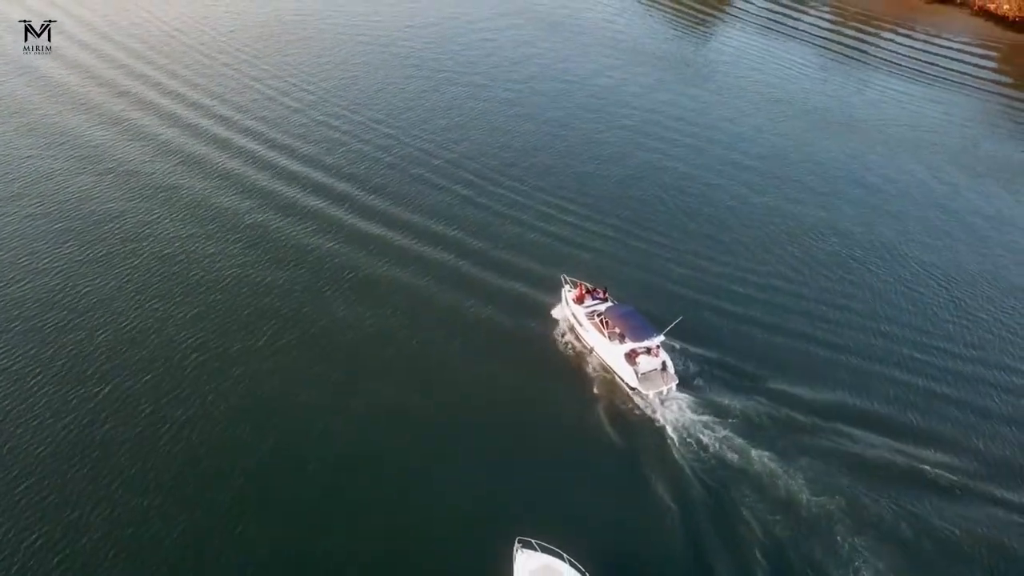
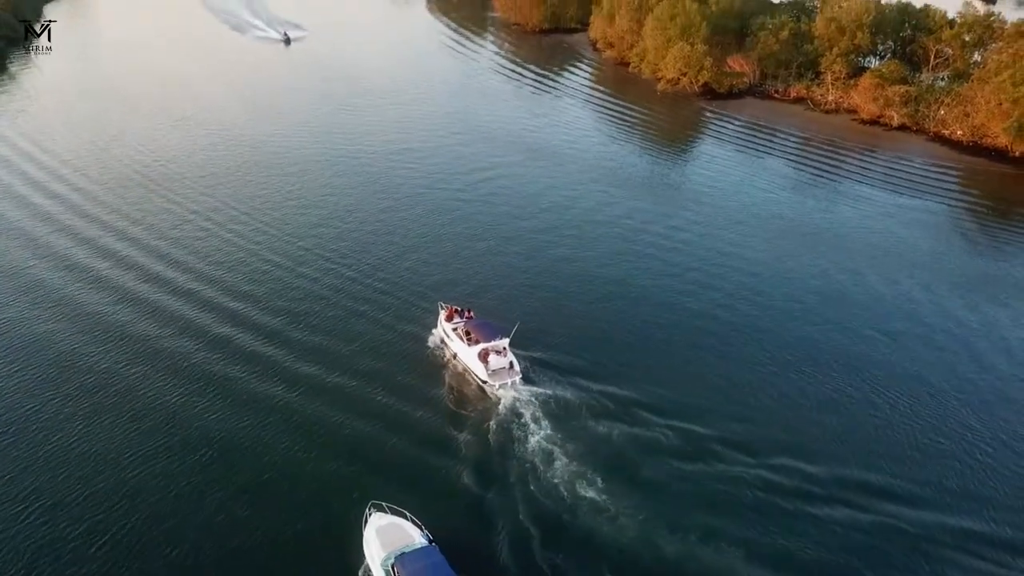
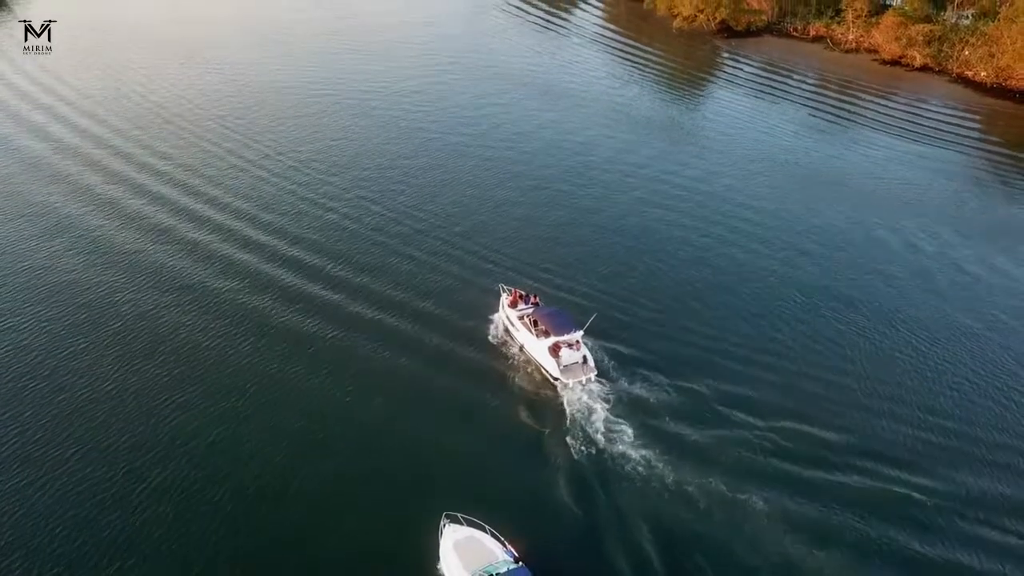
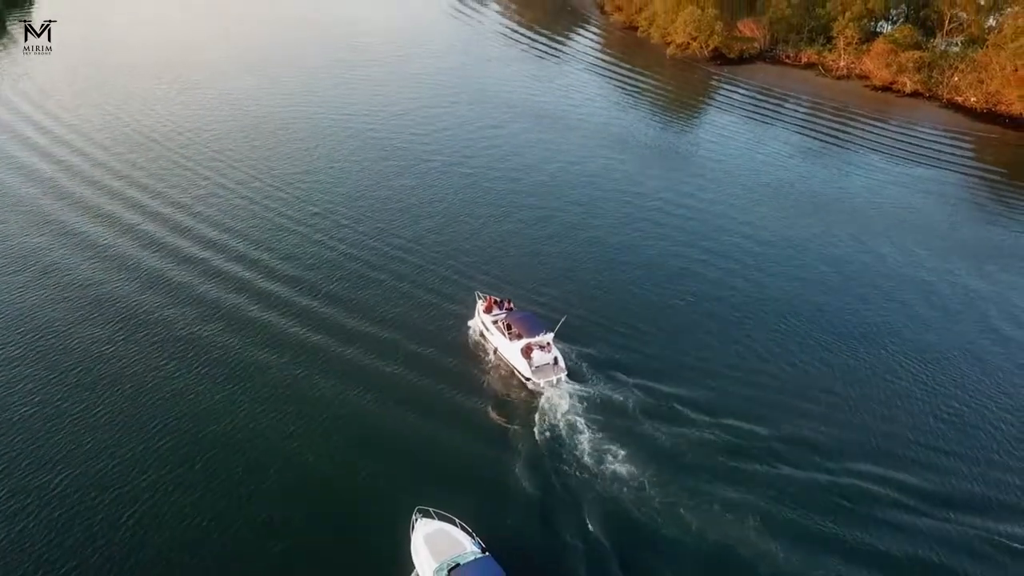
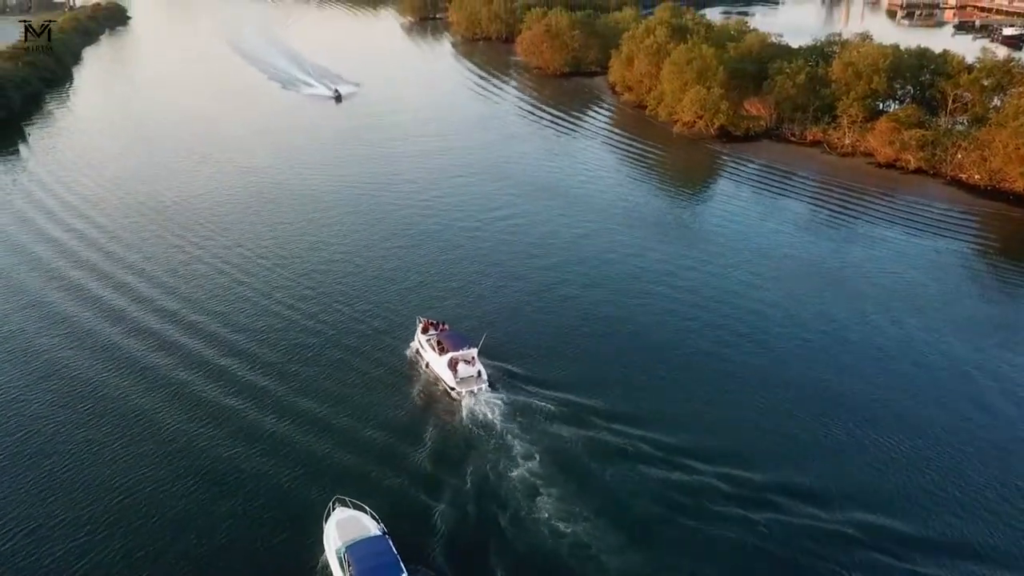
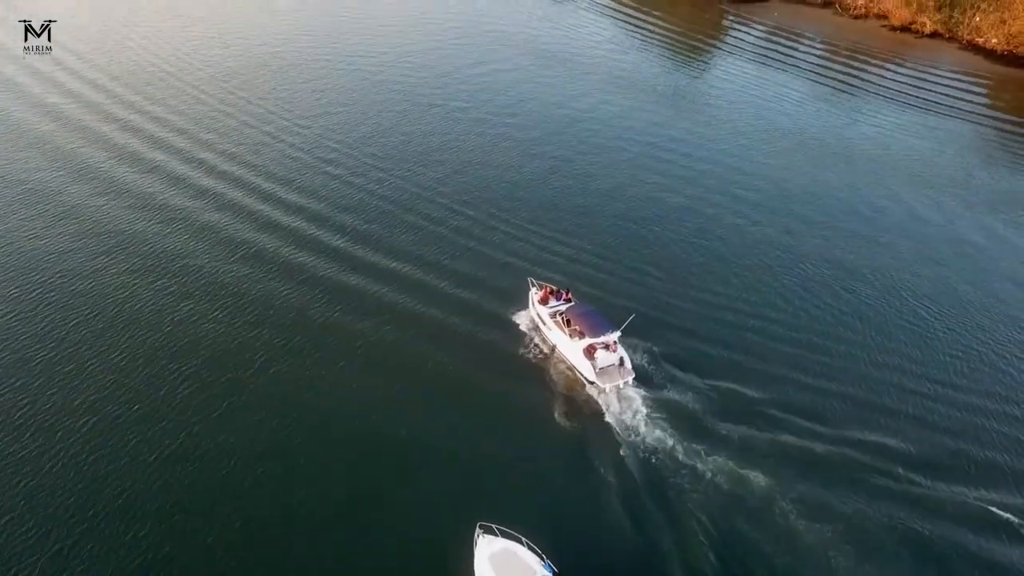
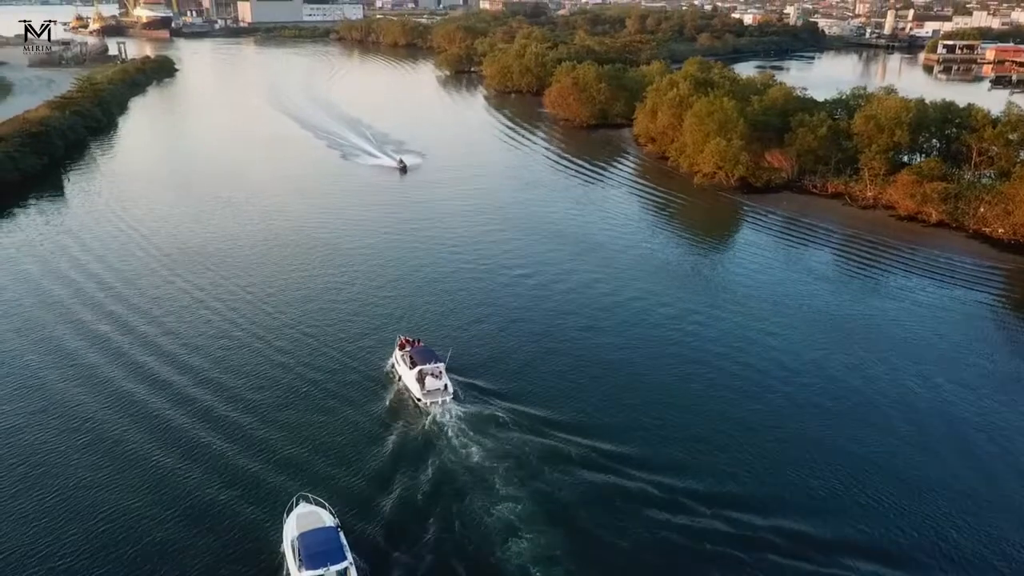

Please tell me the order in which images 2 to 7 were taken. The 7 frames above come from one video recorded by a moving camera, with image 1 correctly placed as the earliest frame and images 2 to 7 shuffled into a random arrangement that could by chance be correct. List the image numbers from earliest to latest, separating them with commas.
6, 3, 4, 2, 5, 7
